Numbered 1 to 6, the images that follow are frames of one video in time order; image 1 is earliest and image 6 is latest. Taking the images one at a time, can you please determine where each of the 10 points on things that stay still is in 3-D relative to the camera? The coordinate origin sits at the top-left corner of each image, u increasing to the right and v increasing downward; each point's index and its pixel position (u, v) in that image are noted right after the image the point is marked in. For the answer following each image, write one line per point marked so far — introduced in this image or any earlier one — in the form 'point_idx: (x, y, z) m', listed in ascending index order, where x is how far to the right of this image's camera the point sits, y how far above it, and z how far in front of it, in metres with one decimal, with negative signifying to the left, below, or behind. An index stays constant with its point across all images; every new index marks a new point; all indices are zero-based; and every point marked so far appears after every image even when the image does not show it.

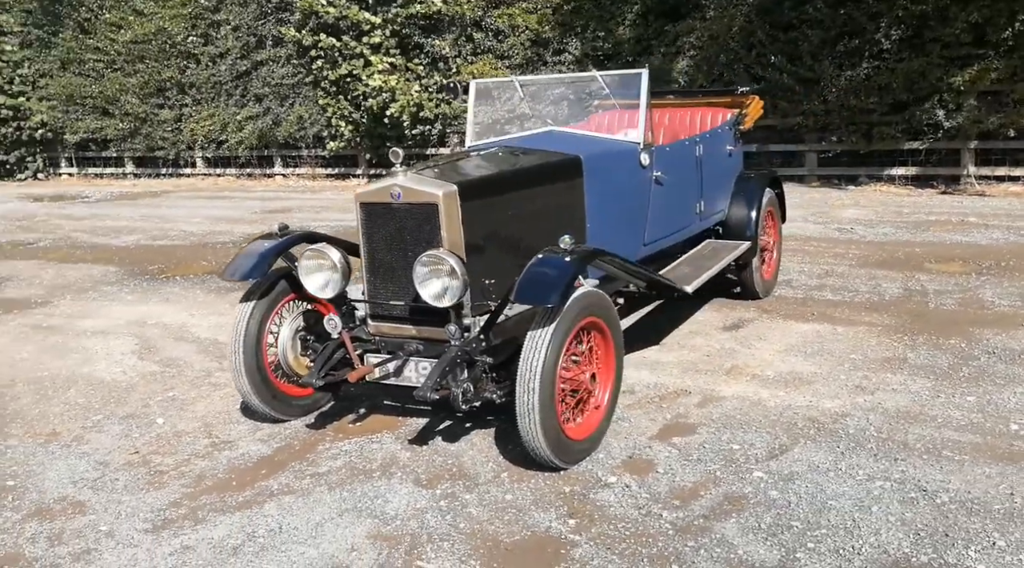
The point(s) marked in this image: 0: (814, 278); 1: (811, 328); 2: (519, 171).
0: (+2.4, 0.0, +6.9) m
1: (+1.9, -0.3, +5.5) m
2: (0.0, +0.6, +4.2) m
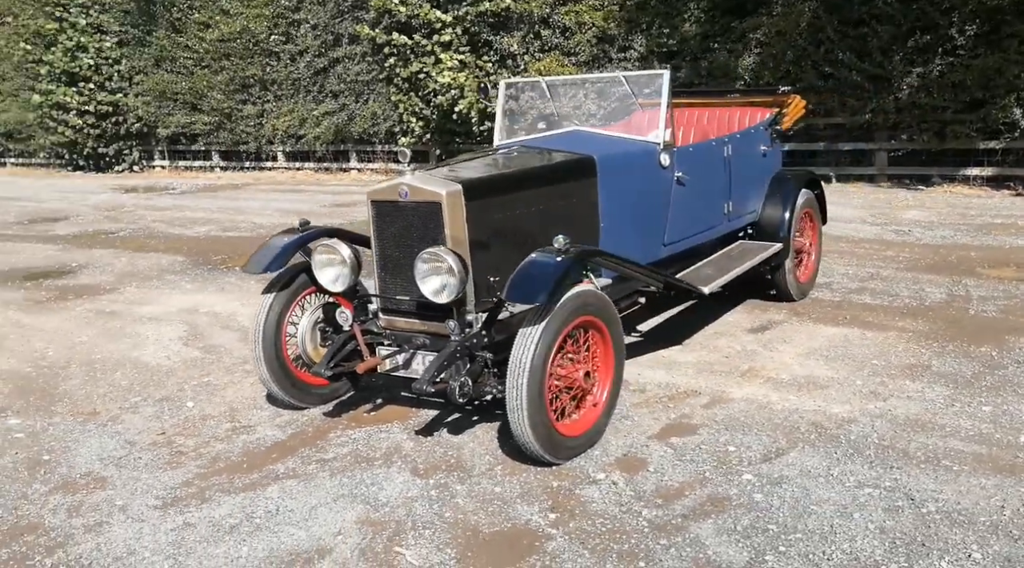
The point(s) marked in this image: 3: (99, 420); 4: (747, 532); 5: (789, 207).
0: (+2.7, 0.0, +6.8) m
1: (+2.0, -0.3, +5.5) m
2: (+0.1, +0.6, +4.3) m
3: (-2.2, -0.7, +4.6) m
4: (+0.8, -0.9, +3.1) m
5: (+1.9, +0.5, +6.0) m
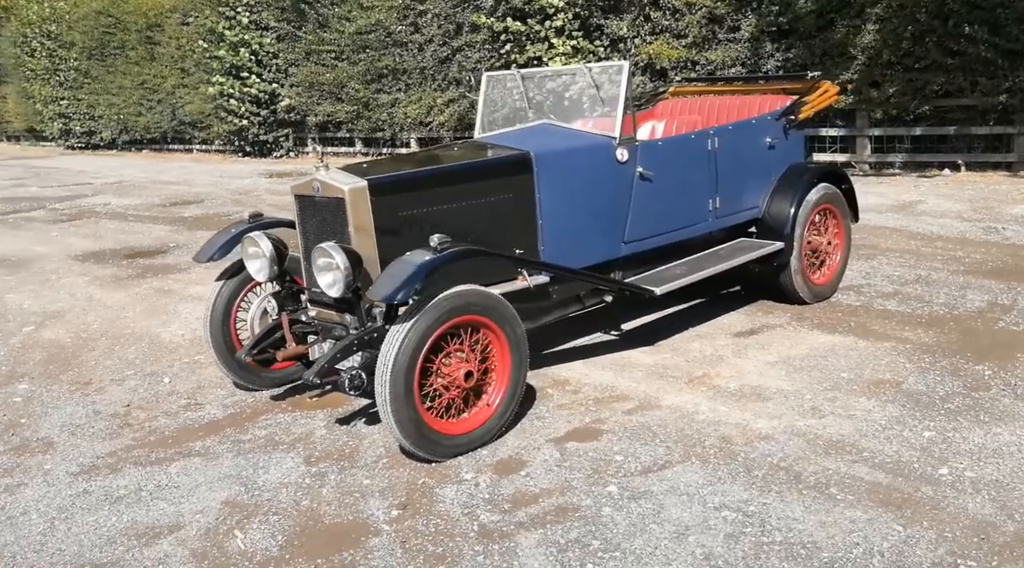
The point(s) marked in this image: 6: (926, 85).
0: (+2.7, 0.0, +6.2) m
1: (+1.8, -0.3, +5.0) m
2: (-0.3, +0.6, +4.3) m
3: (-2.5, -0.6, +5.1) m
4: (+0.2, -0.9, +3.0) m
5: (+1.8, +0.5, +5.6) m
6: (+5.6, +2.7, +11.8) m
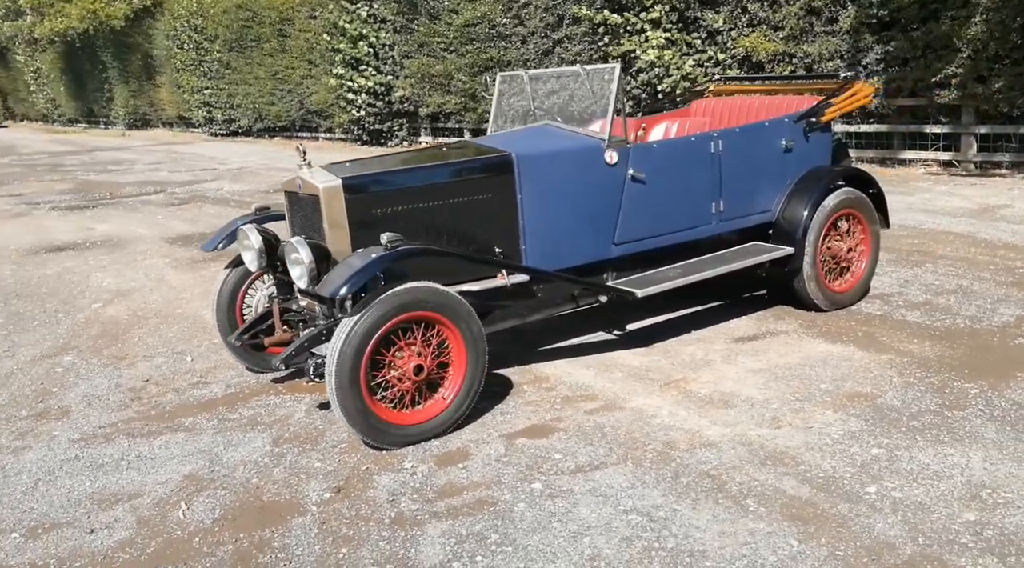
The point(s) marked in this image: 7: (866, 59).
0: (+2.8, -0.1, +5.9) m
1: (+1.8, -0.4, +4.9) m
2: (-0.4, +0.6, +4.5) m
3: (-2.5, -0.5, +5.5) m
4: (-0.2, -0.9, +3.1) m
5: (+1.9, +0.5, +5.4) m
6: (+6.6, +2.6, +11.0) m
7: (+5.0, +3.2, +12.4) m
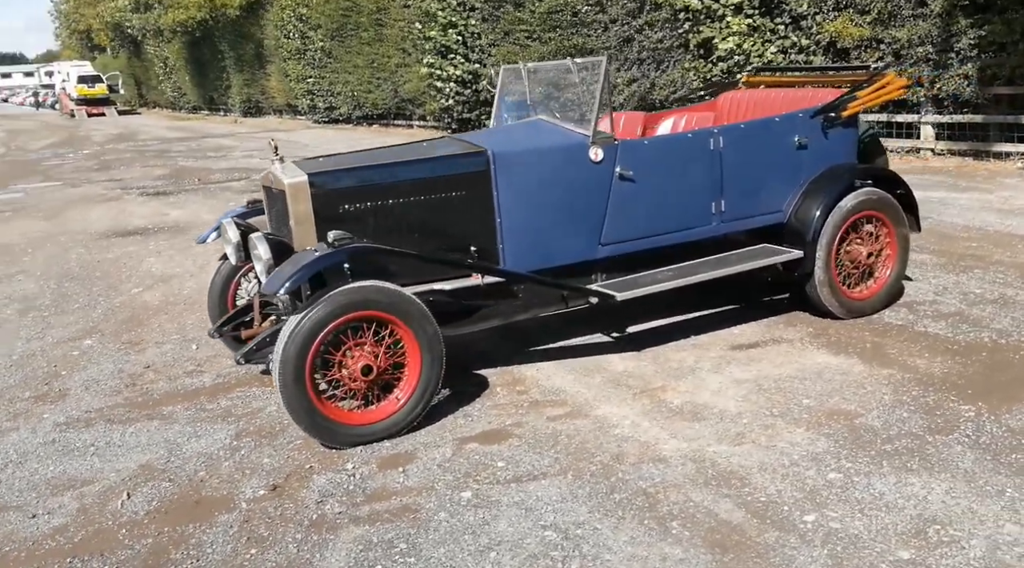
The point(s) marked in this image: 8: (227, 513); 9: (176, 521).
0: (+2.8, -0.1, +5.5) m
1: (+1.7, -0.4, +4.6) m
2: (-0.5, +0.6, +4.4) m
3: (-2.5, -0.4, +5.7) m
4: (-0.5, -0.9, +3.1) m
5: (+1.8, +0.5, +5.1) m
6: (+7.2, +2.5, +10.0) m
7: (+5.8, +3.2, +11.6) m
8: (-1.1, -0.9, +3.4) m
9: (-1.3, -0.9, +3.3) m
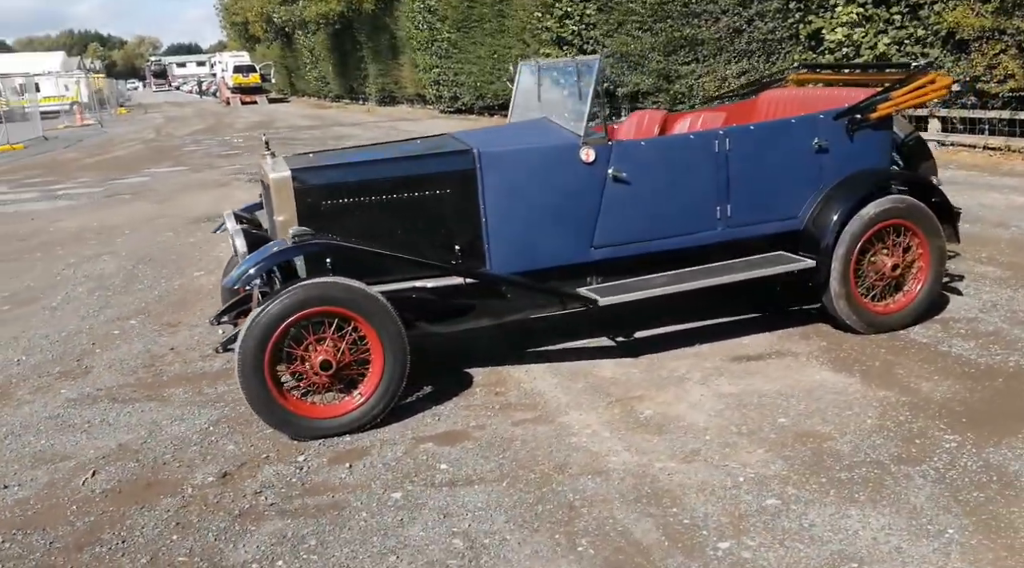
0: (+2.8, -0.2, +5.0) m
1: (+1.6, -0.5, +4.3) m
2: (-0.6, +0.6, +4.4) m
3: (-2.4, -0.3, +6.1) m
4: (-0.8, -0.9, +3.2) m
5: (+1.8, +0.4, +4.8) m
6: (+7.9, +2.3, +8.9) m
7: (+6.8, +3.0, +10.6) m
8: (-1.4, -0.9, +3.6) m
9: (-1.6, -0.9, +3.5) m
